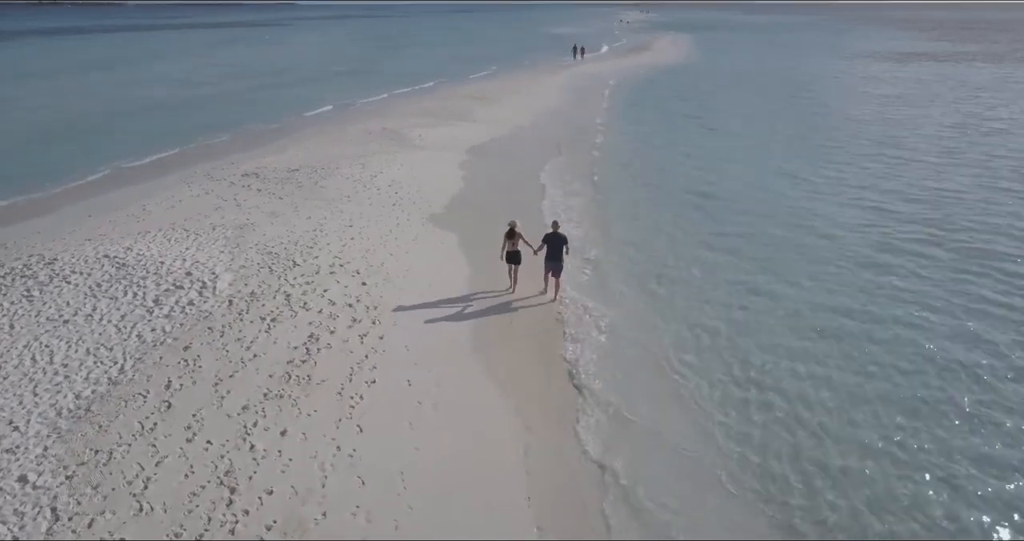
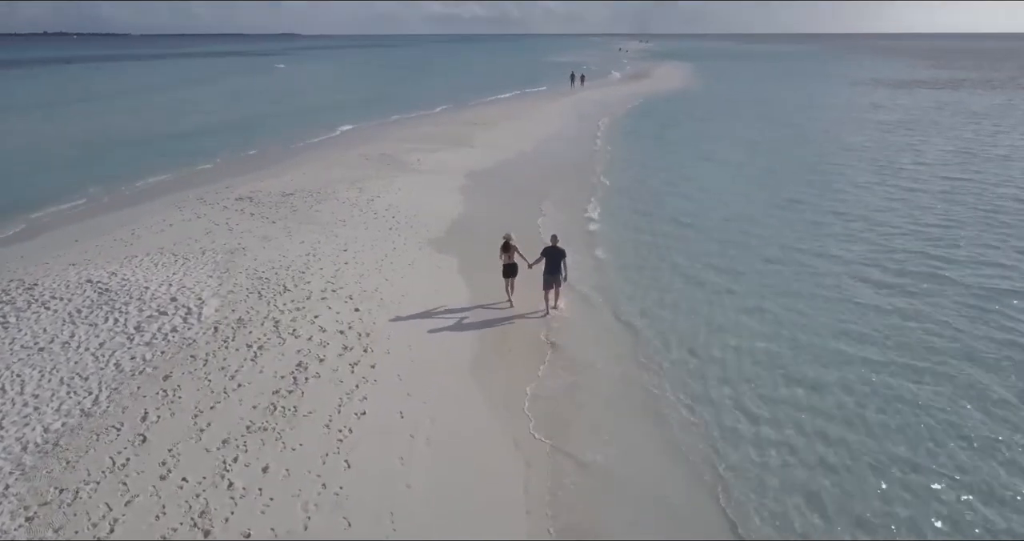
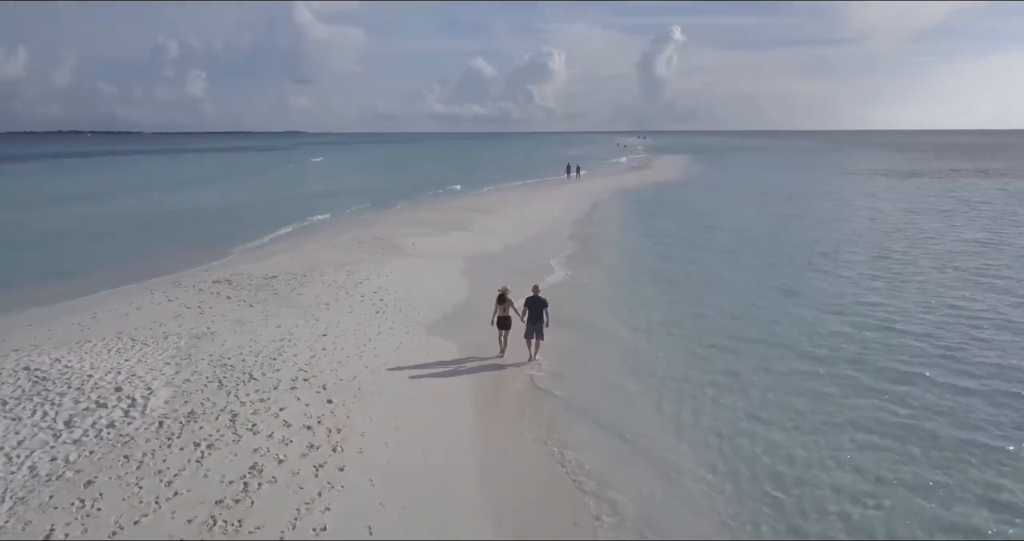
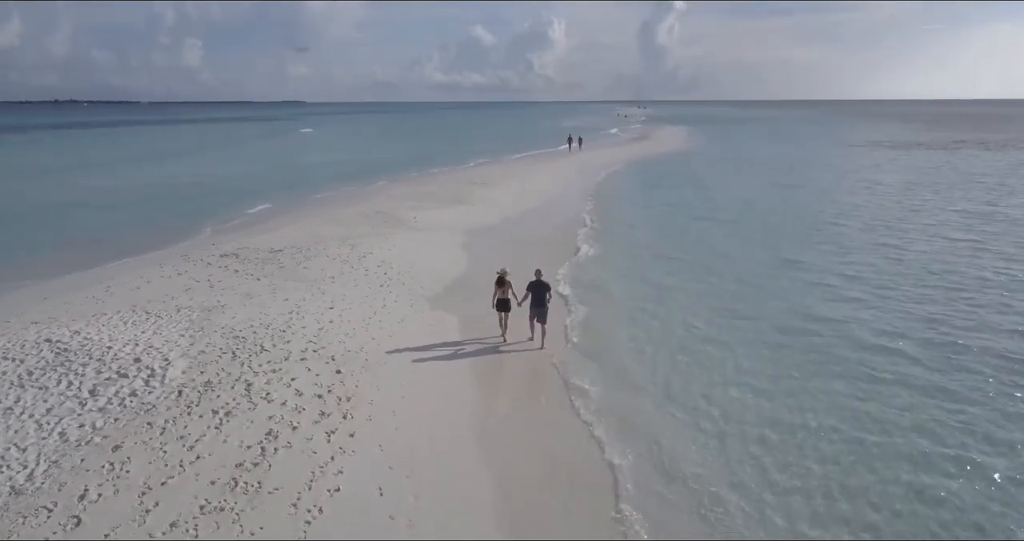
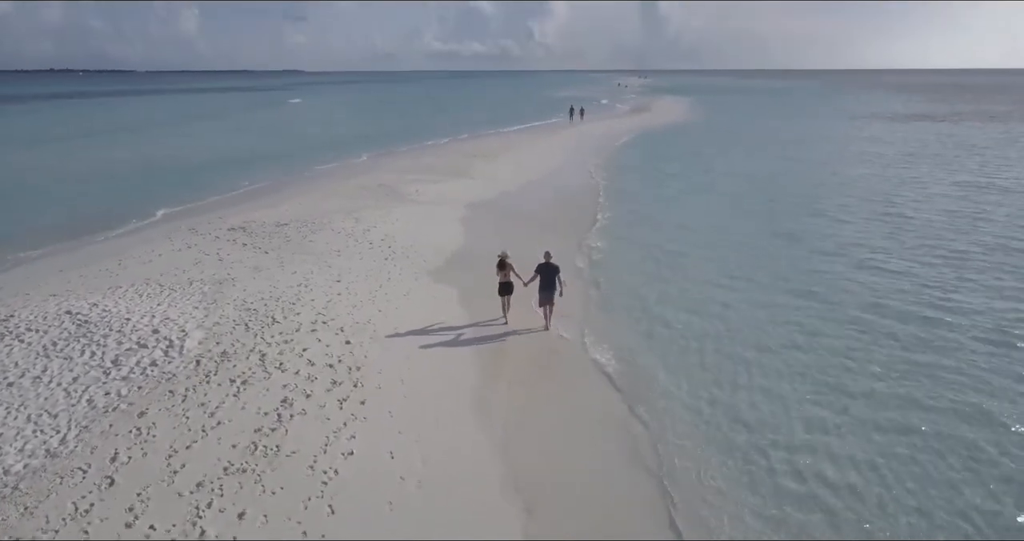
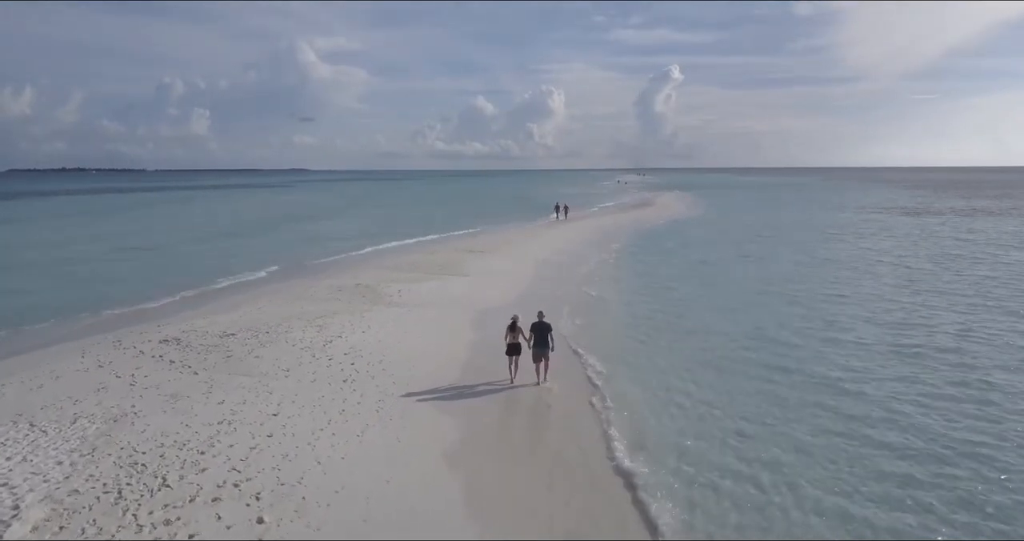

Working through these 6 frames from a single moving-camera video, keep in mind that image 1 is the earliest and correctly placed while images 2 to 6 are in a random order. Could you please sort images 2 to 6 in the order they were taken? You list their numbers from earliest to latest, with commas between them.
2, 5, 4, 3, 6
